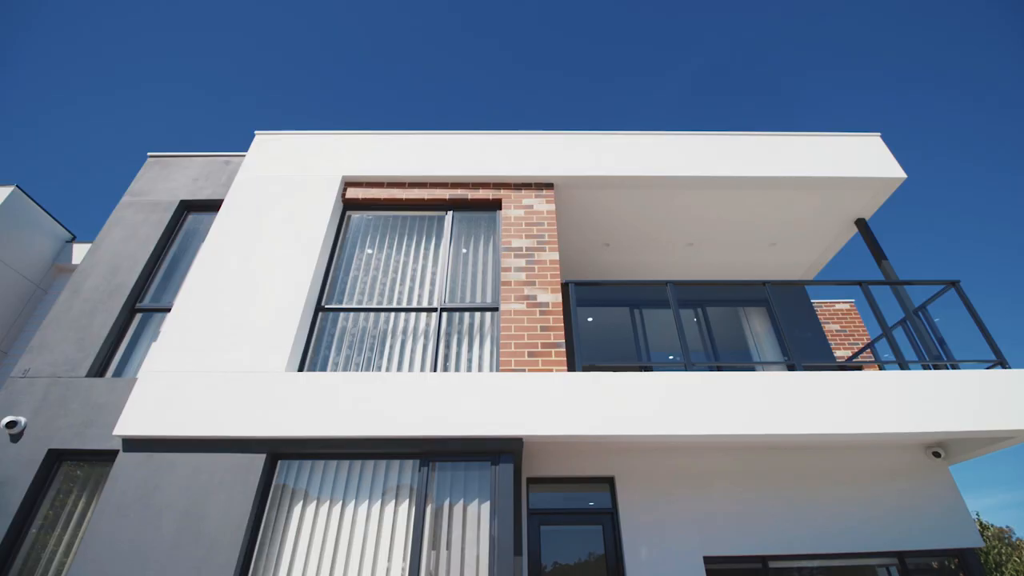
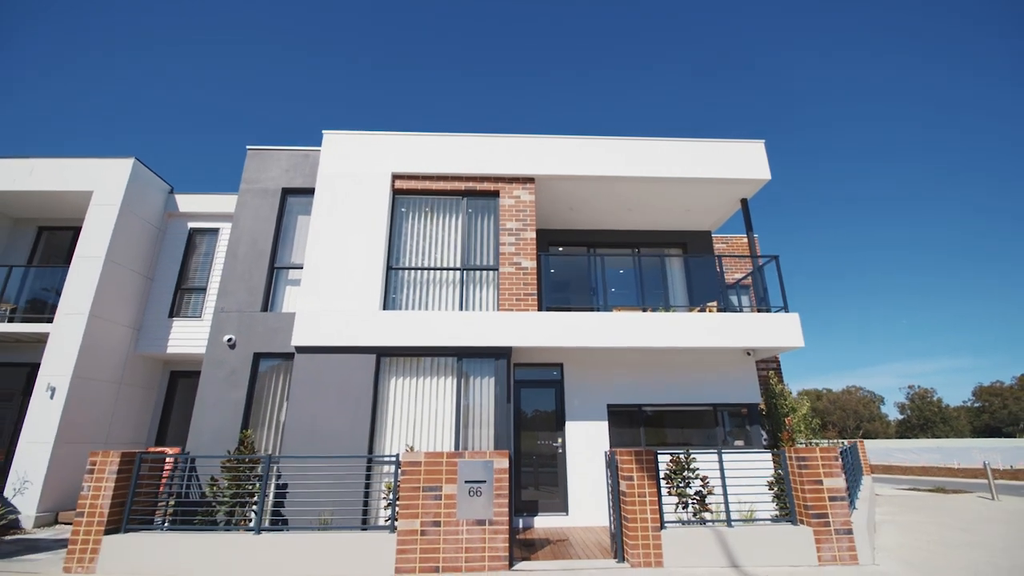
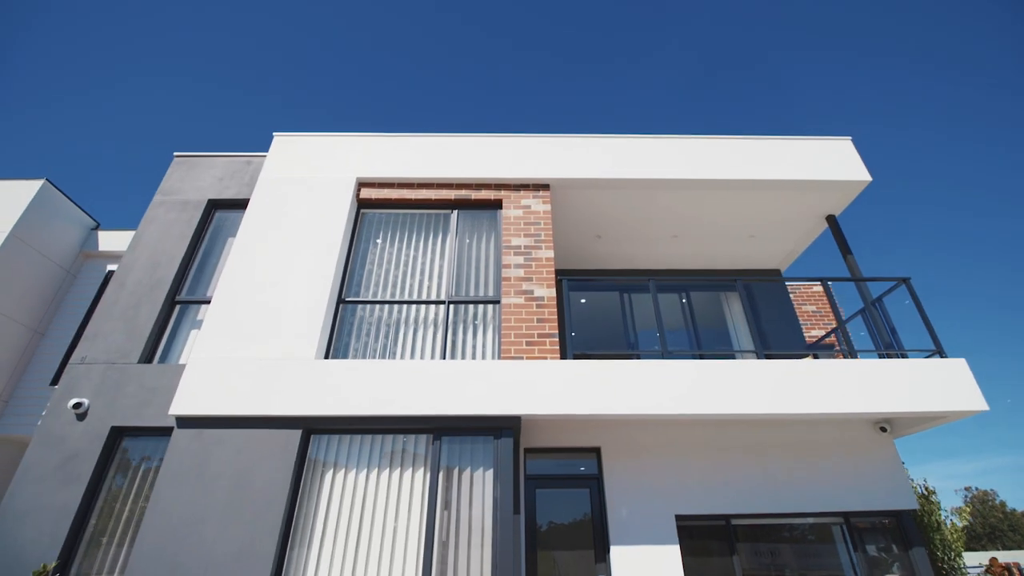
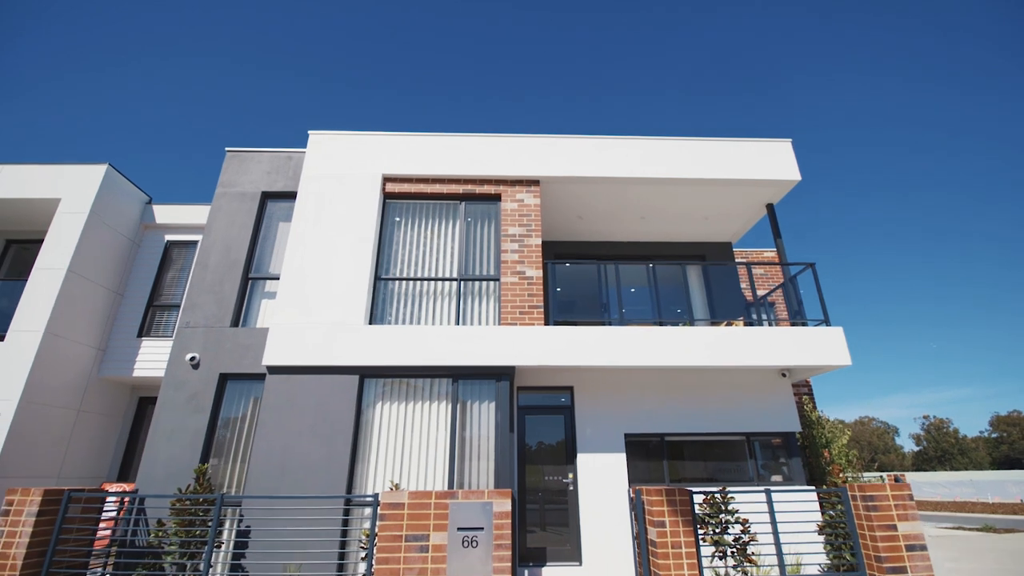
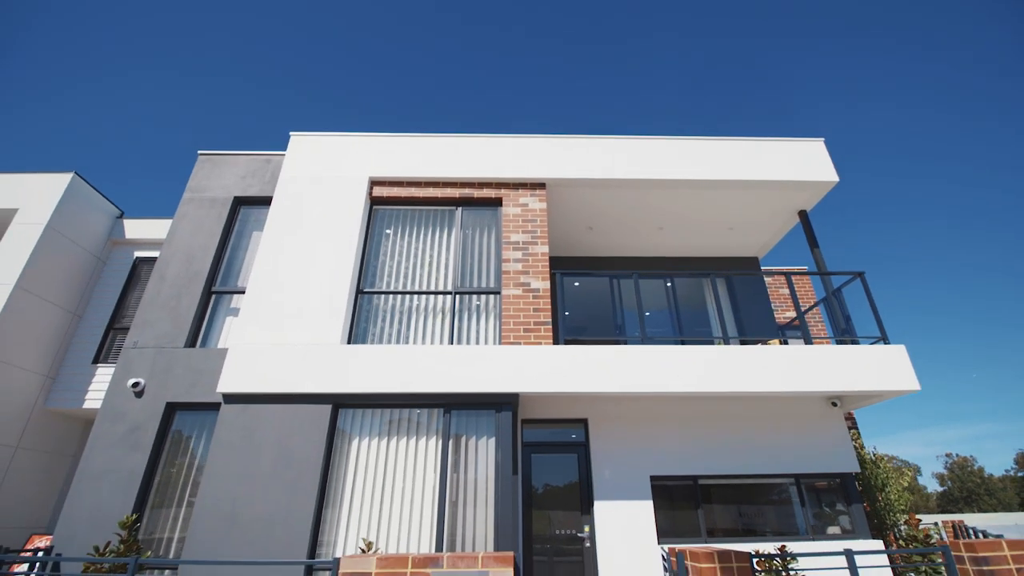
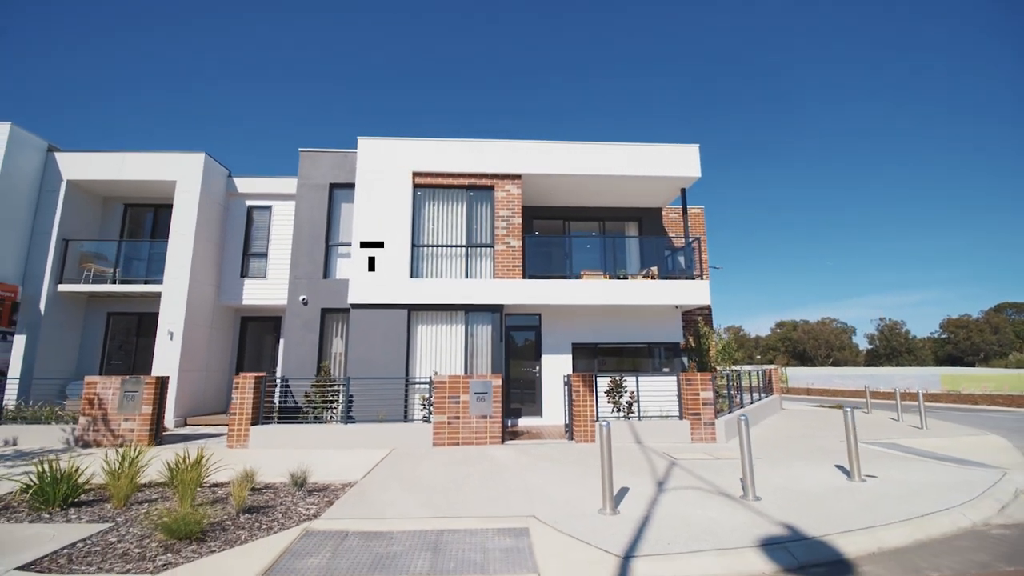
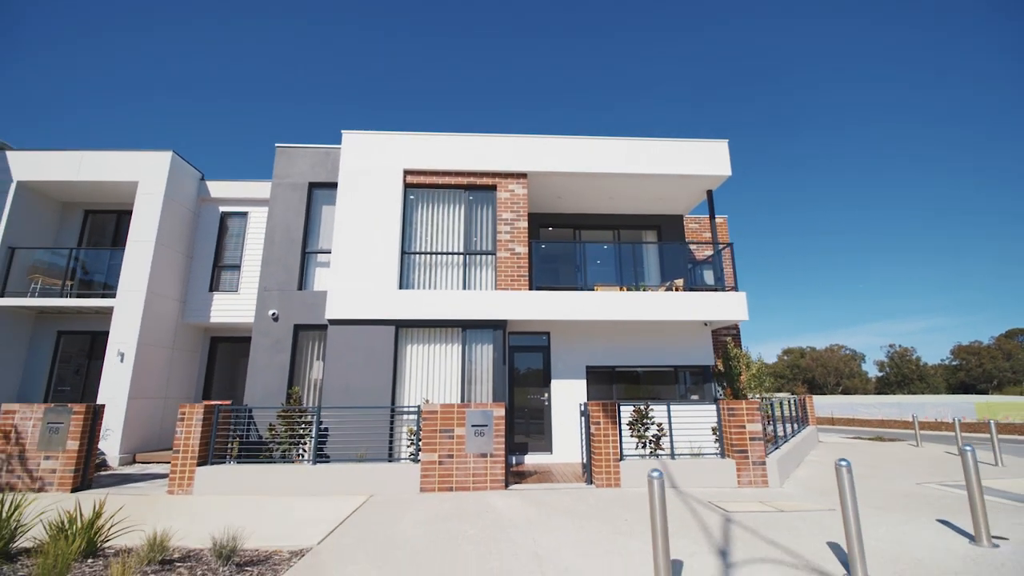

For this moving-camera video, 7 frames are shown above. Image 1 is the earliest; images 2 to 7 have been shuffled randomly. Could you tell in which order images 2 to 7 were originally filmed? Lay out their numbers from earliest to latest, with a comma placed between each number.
3, 5, 4, 2, 7, 6
